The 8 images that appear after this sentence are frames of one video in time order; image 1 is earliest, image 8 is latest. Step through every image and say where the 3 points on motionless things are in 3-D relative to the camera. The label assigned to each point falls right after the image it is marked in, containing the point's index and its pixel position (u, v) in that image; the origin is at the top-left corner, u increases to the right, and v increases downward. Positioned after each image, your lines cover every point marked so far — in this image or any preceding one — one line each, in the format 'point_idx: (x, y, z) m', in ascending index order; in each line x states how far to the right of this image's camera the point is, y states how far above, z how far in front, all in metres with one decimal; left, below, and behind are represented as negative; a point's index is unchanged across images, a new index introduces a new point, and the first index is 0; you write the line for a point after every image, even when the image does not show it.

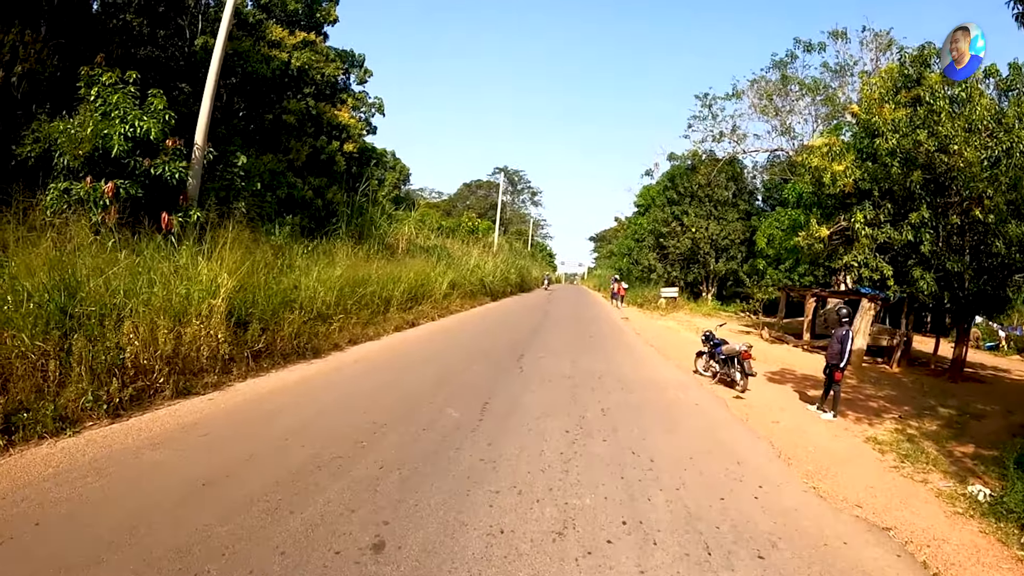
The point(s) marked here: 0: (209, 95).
0: (-3.7, +2.3, +13.5) m
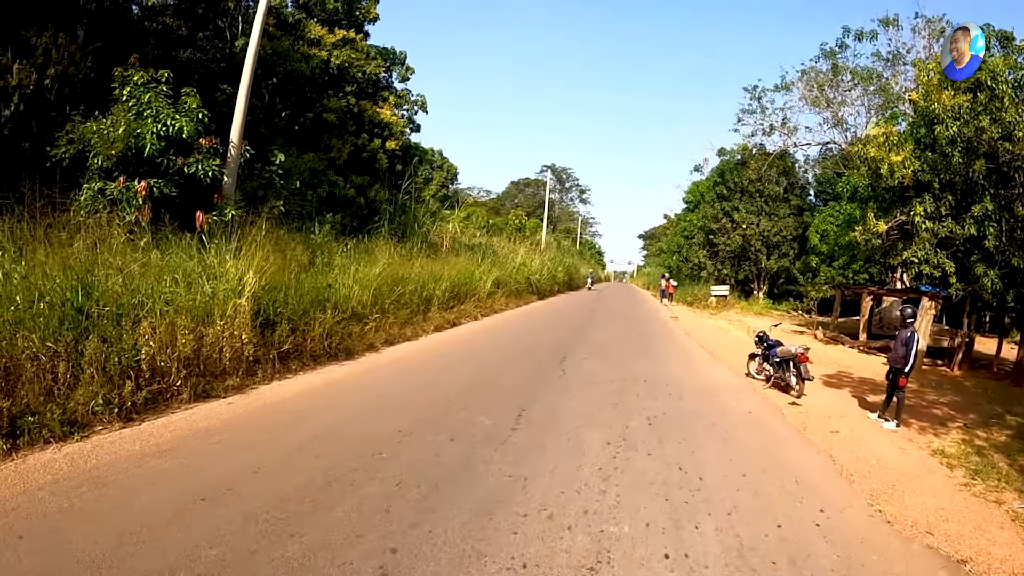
0: (-3.2, +2.3, +13.3) m
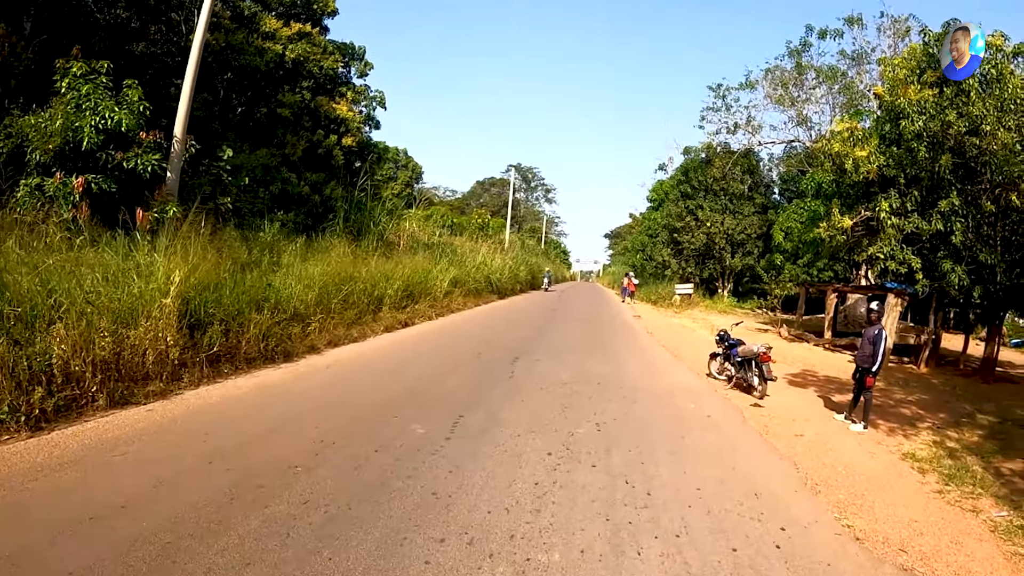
0: (-3.7, +2.3, +12.7) m
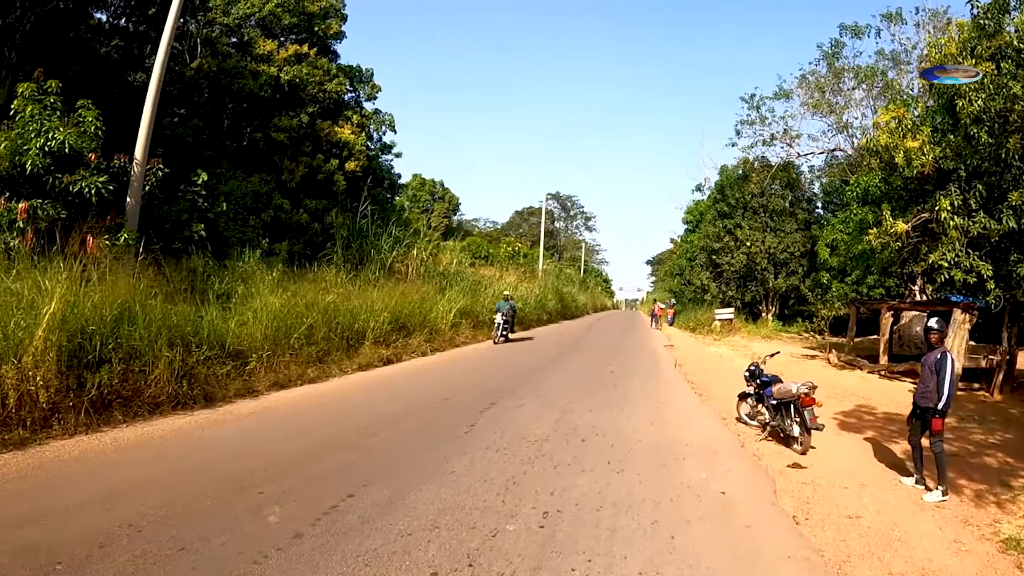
0: (-3.7, +1.9, +11.4) m
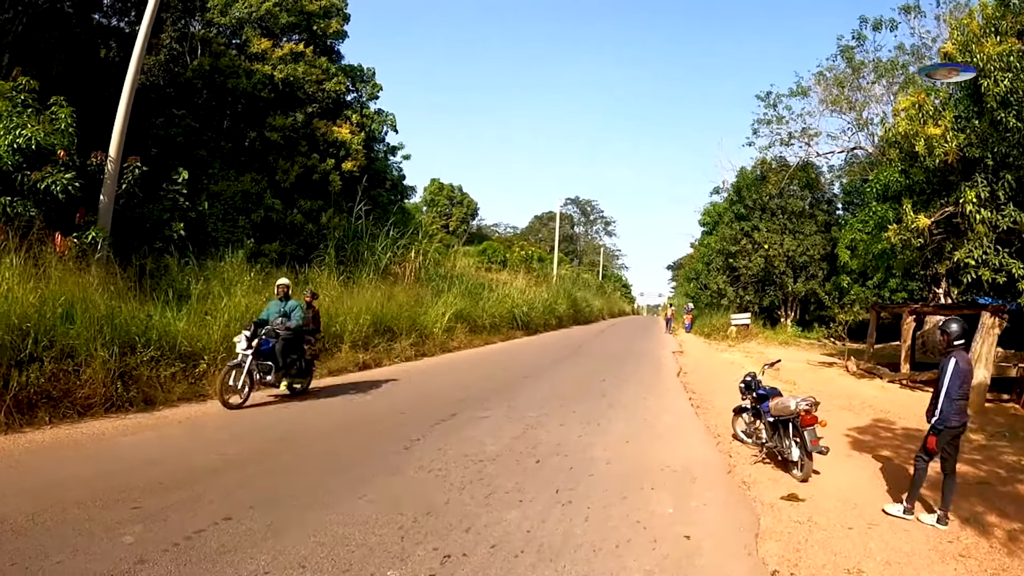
0: (-3.8, +1.9, +10.8) m
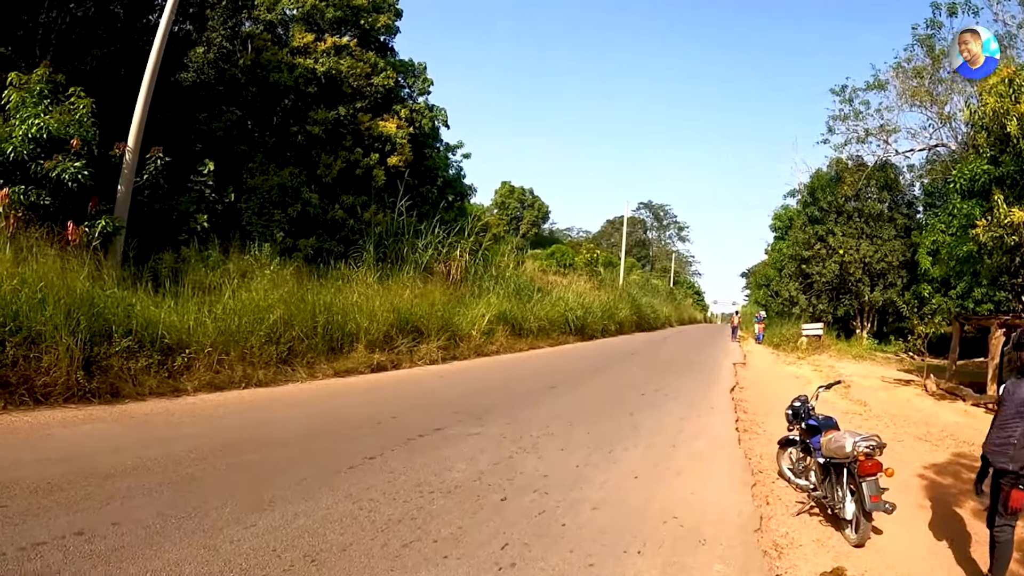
0: (-3.4, +1.9, +10.0) m
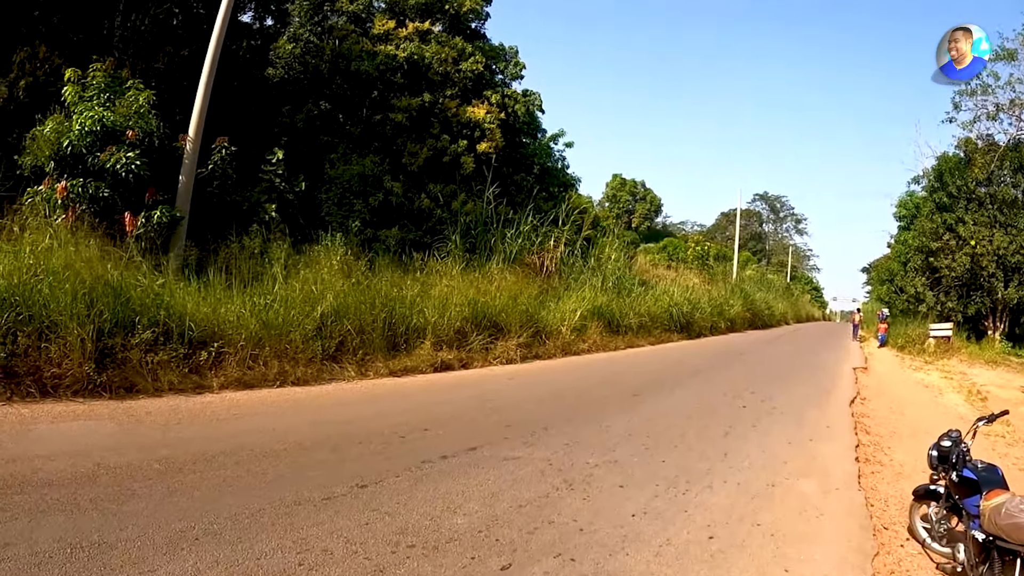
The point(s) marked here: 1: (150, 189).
0: (-2.6, +2.1, +9.4) m
1: (-3.0, +0.9, +9.2) m
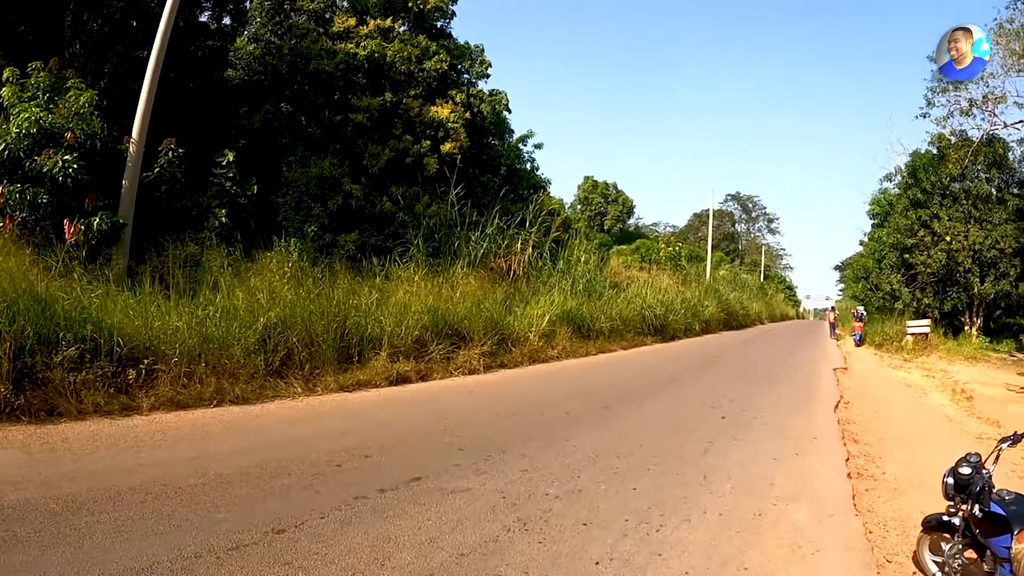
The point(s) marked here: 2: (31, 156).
0: (-3.0, +2.0, +8.8) m
1: (-3.4, +0.8, +8.7) m
2: (-3.6, +1.0, +8.2) m
